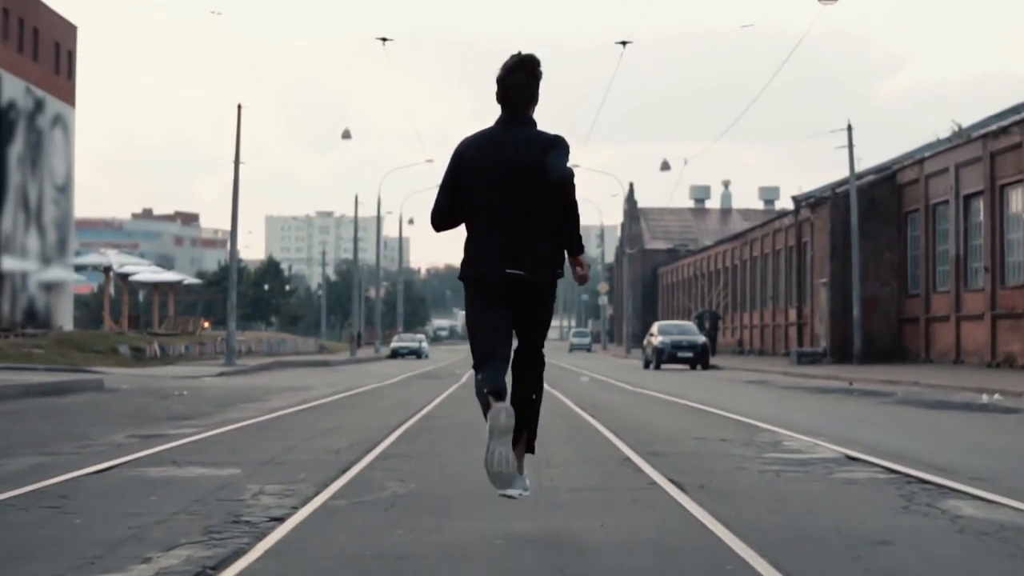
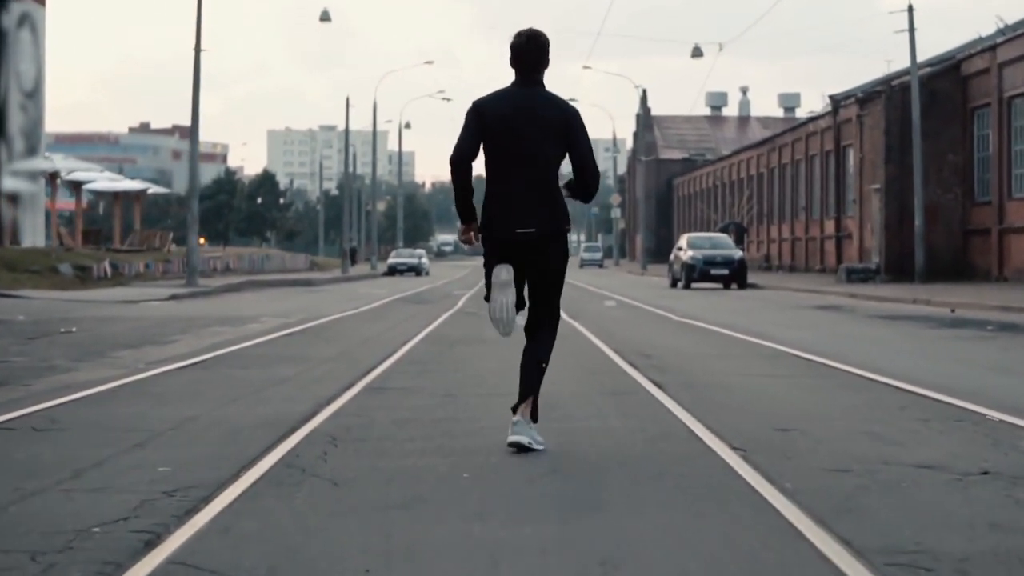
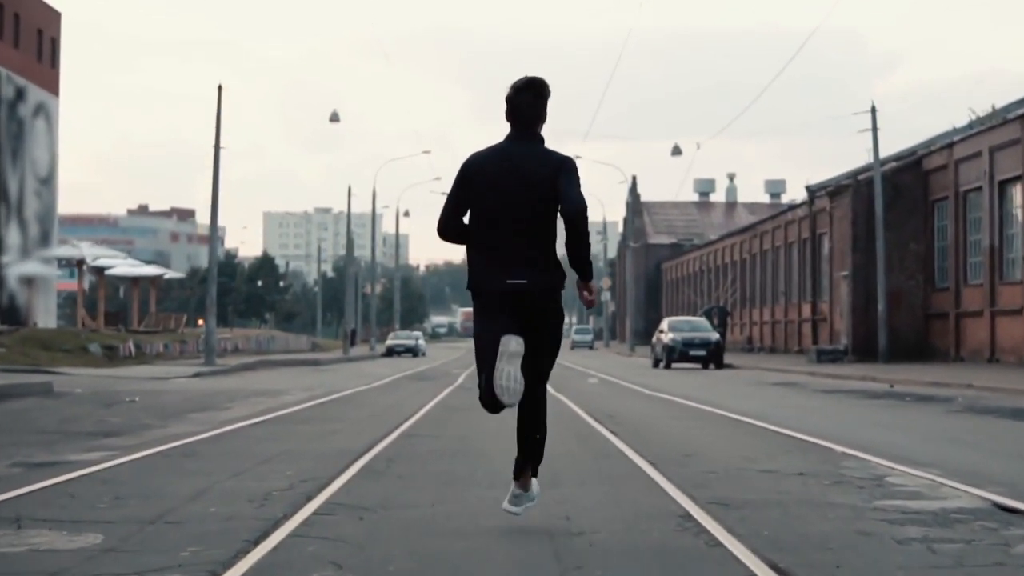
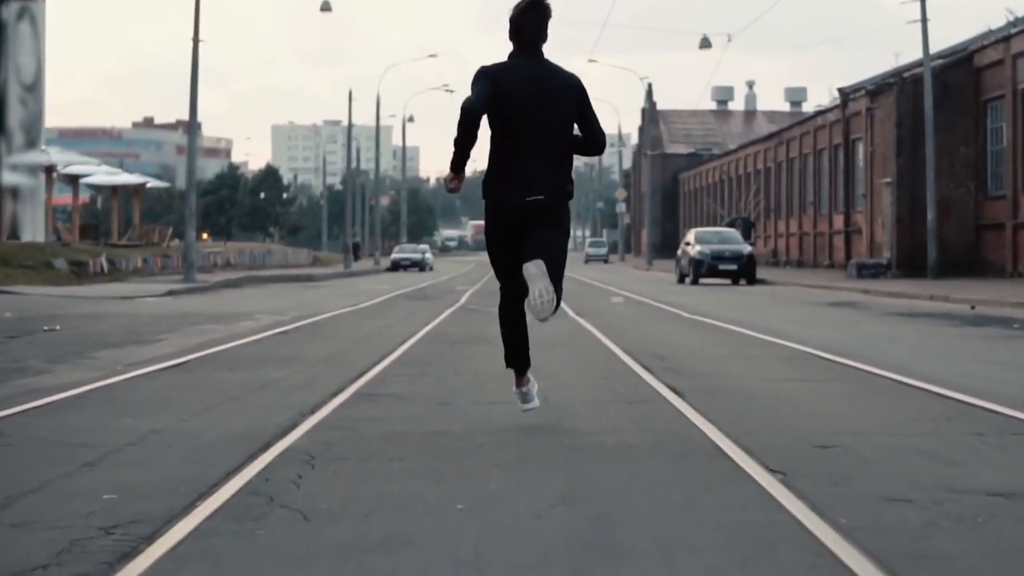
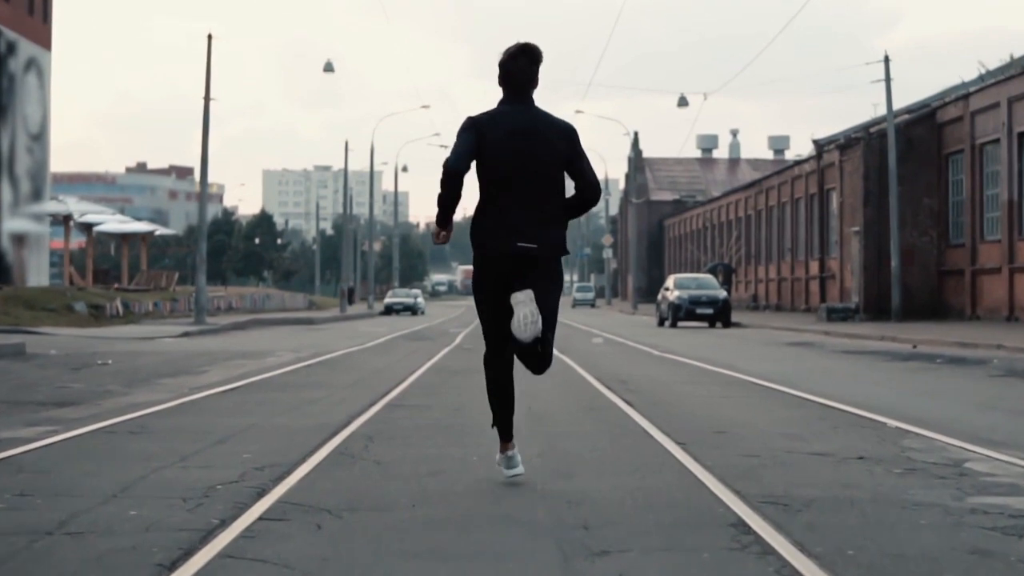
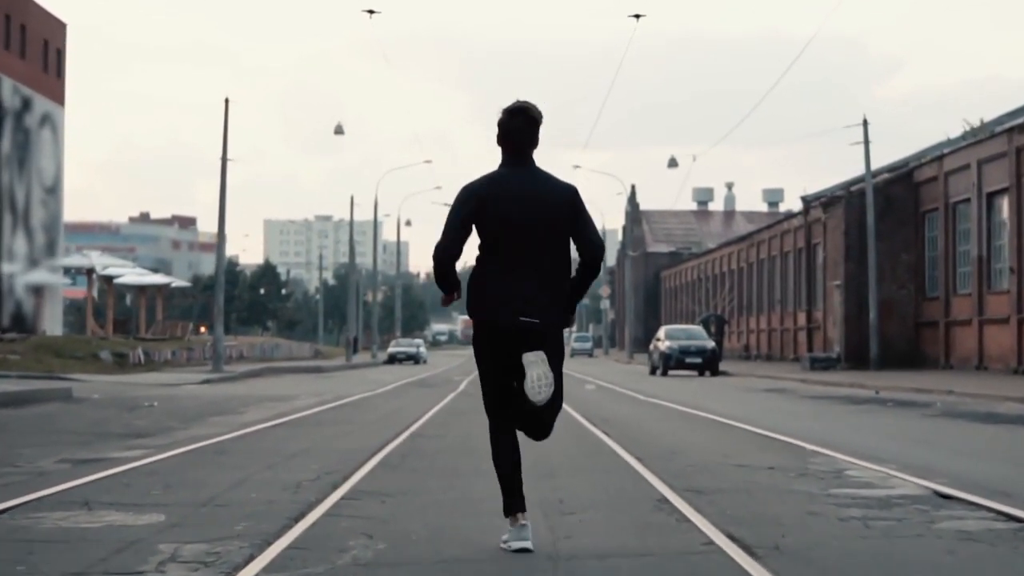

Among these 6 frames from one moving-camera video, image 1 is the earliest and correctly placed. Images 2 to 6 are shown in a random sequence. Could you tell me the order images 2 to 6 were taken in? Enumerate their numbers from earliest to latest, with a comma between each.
6, 3, 5, 2, 4
